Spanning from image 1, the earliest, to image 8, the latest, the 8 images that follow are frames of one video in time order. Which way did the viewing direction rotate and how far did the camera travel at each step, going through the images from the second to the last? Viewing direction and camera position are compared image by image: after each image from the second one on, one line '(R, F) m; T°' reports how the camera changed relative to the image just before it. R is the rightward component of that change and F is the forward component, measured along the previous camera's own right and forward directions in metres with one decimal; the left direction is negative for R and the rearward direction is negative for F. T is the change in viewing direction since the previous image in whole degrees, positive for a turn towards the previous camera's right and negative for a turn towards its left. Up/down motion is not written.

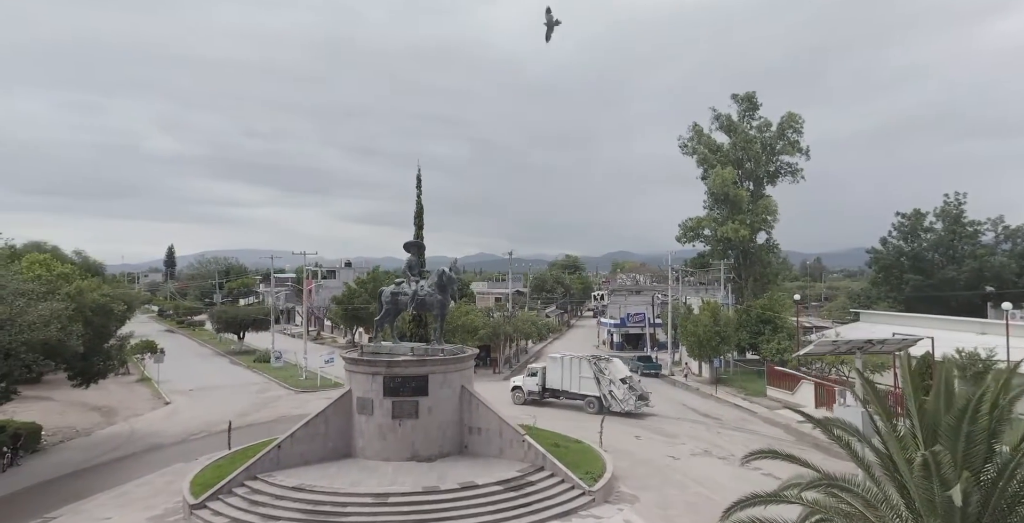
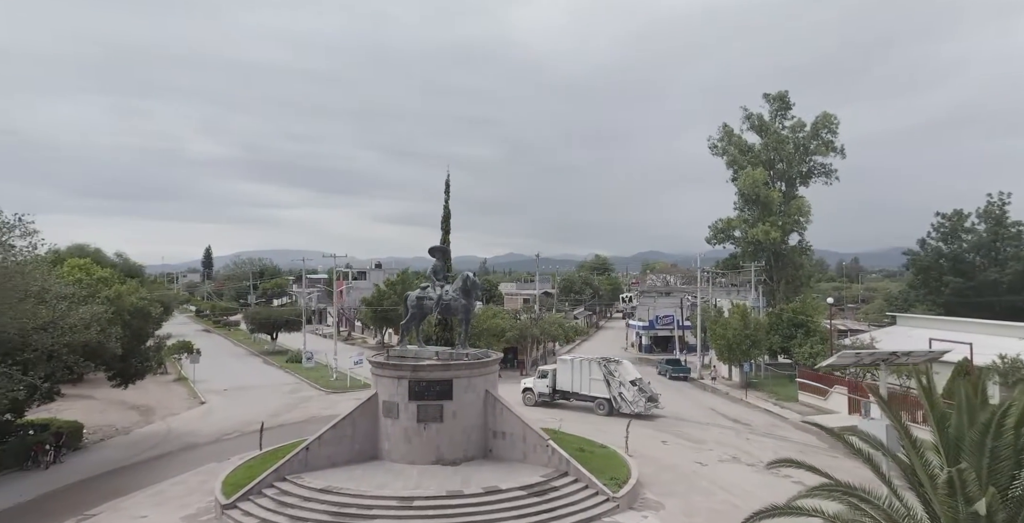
(+0.1, 0.0) m; -3°
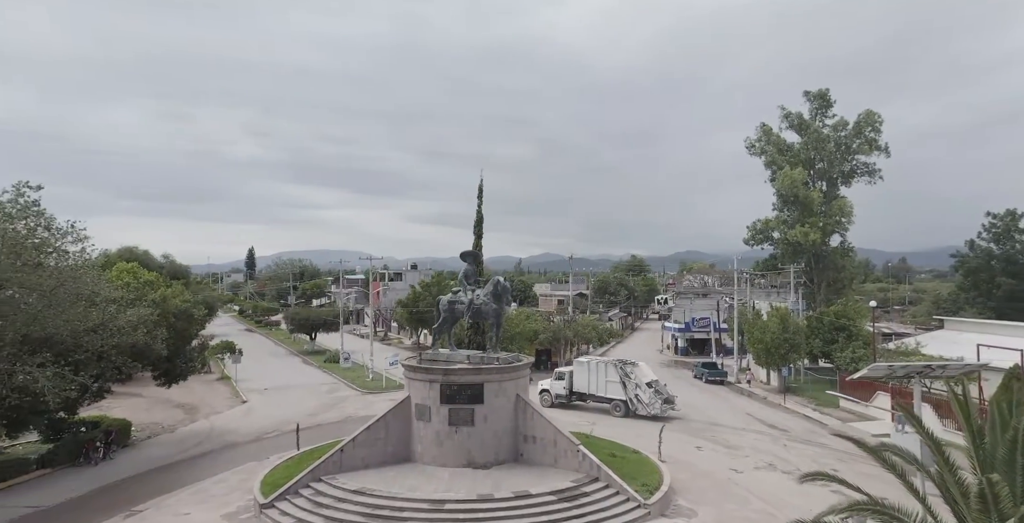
(+0.1, 0.0) m; -3°
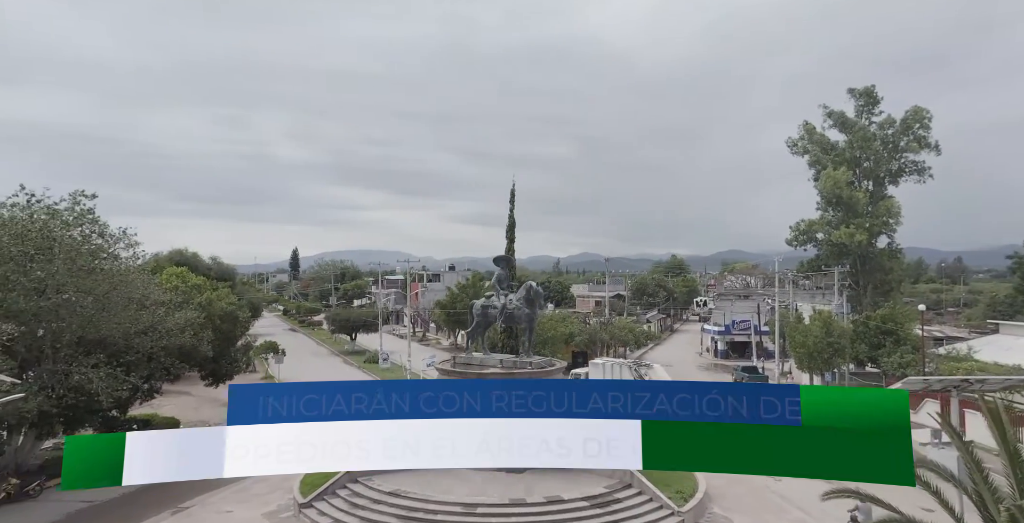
(+0.1, -0.1) m; -3°
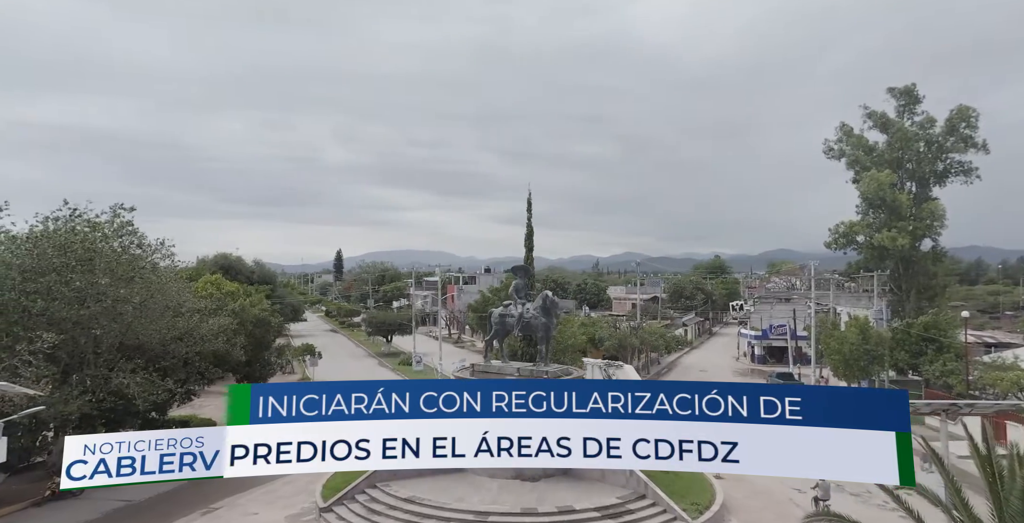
(+0.4, -0.2) m; -3°
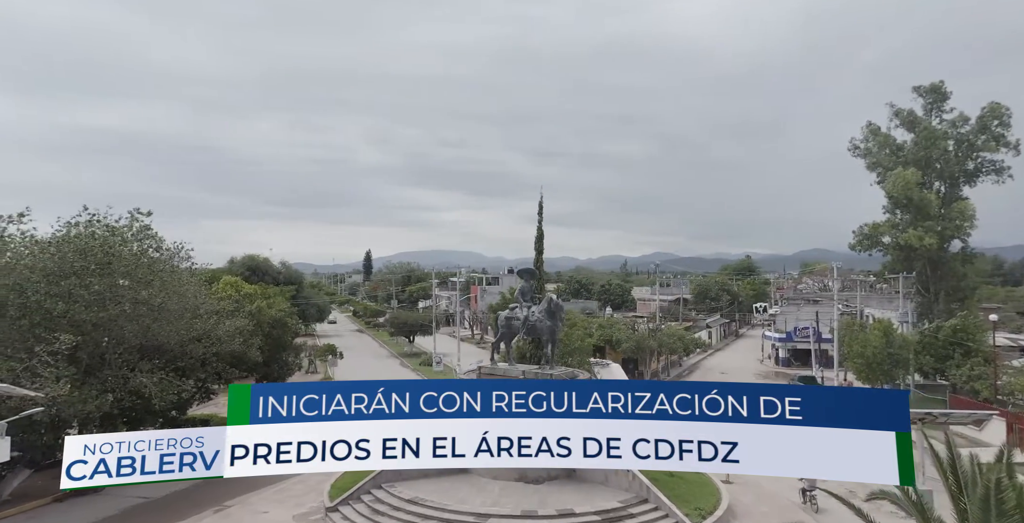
(+0.4, -0.1) m; -2°
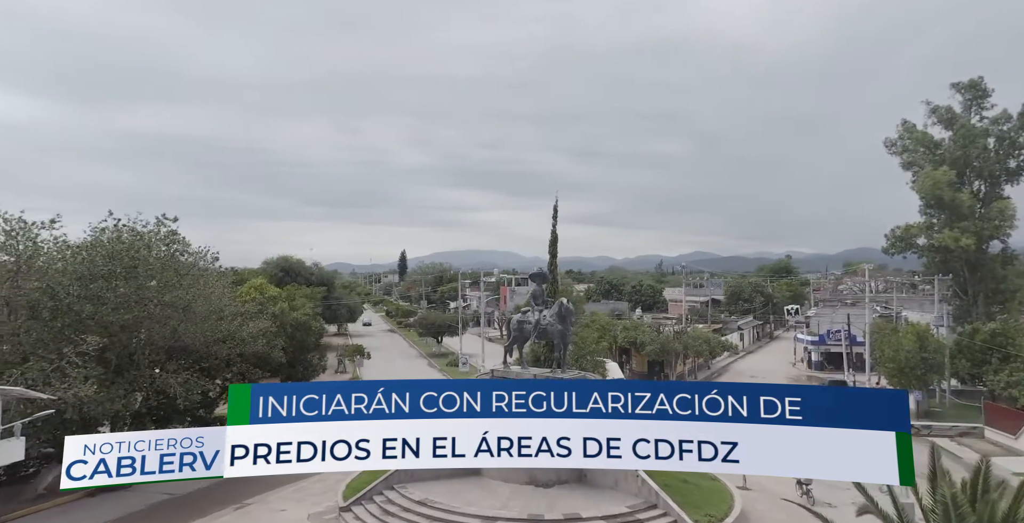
(+0.4, -0.1) m; -3°
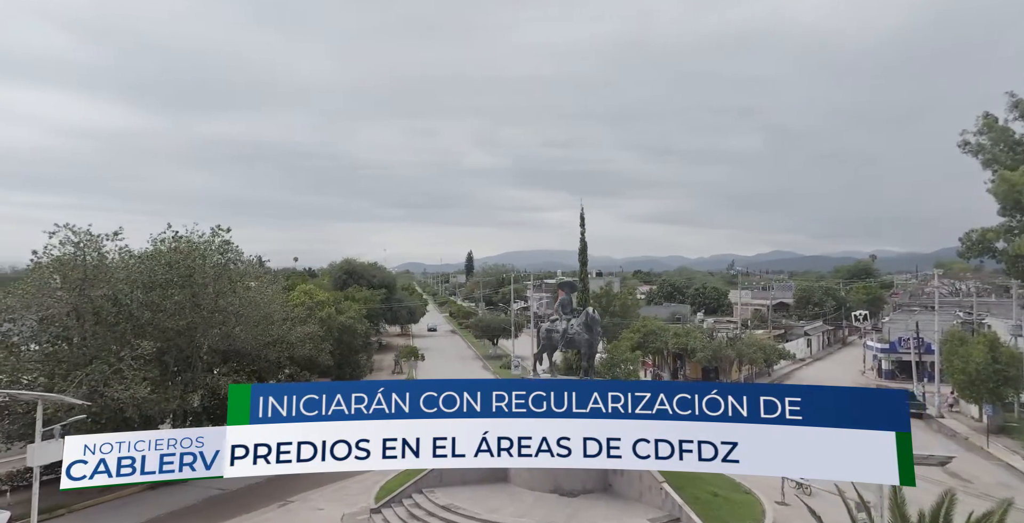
(+0.6, -0.2) m; -5°
